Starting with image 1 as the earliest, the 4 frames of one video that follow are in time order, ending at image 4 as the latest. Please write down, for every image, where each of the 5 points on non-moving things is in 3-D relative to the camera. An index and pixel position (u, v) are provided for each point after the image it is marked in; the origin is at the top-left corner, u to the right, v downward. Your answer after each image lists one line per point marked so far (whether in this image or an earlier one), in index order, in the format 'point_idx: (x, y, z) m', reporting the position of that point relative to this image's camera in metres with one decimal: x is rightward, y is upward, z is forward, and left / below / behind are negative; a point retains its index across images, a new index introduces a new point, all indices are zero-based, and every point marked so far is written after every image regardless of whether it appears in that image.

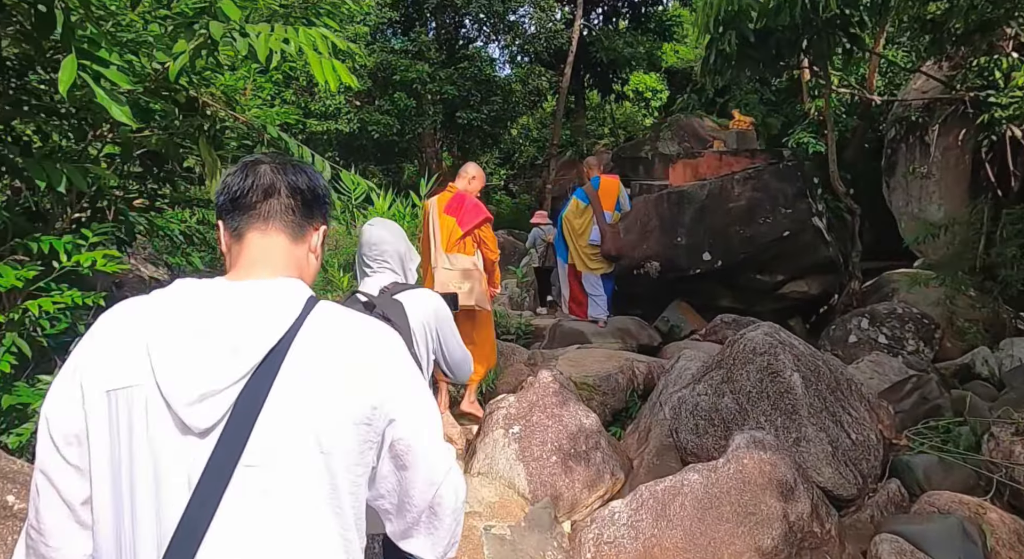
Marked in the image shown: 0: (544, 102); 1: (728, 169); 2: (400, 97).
0: (+0.6, +3.5, +15.6) m
1: (+1.8, +0.9, +6.7) m
2: (-1.7, +2.8, +12.1) m
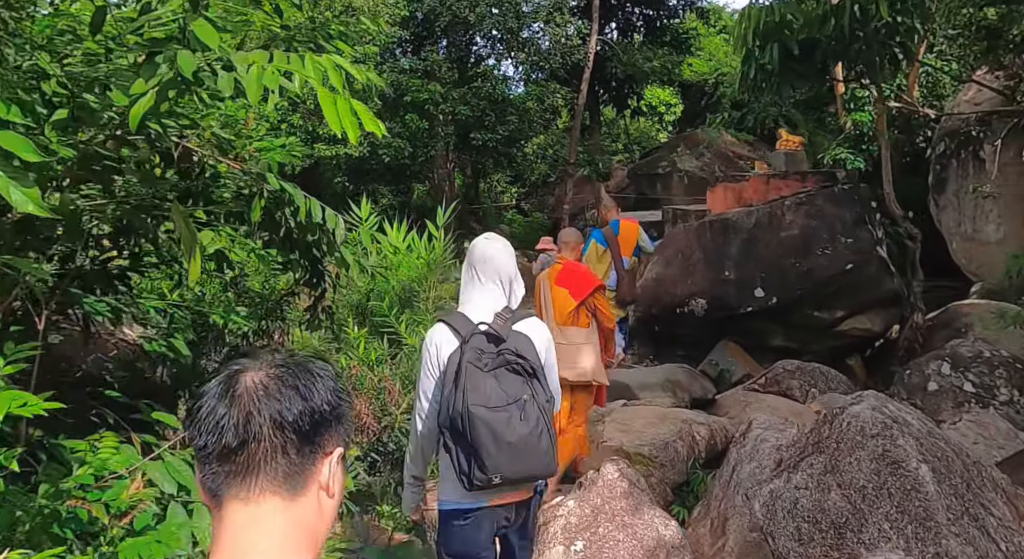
0: (+0.9, +3.1, +15.1) m
1: (+2.0, +0.7, +6.1) m
2: (-1.5, +2.4, +11.6) m
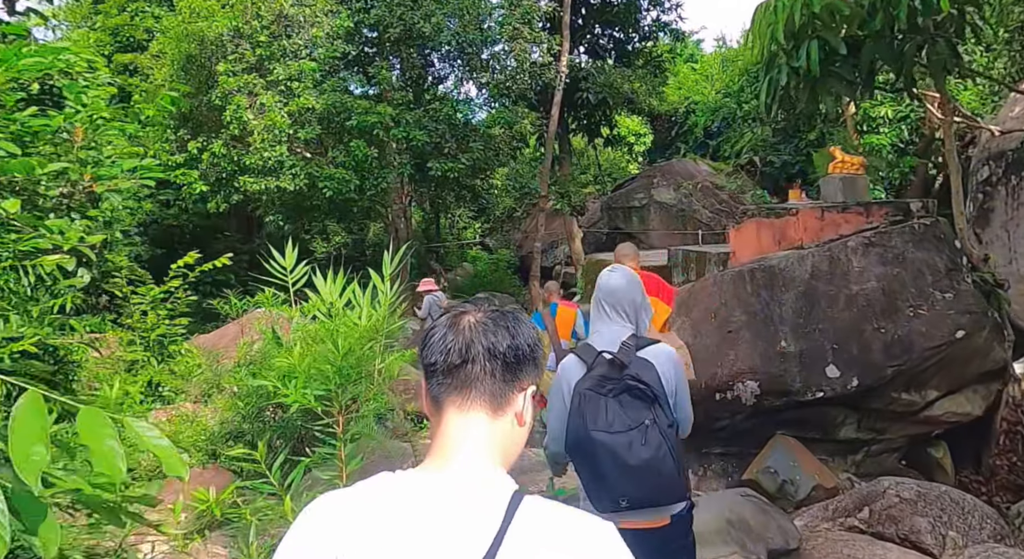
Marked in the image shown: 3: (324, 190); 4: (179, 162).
0: (+0.3, +2.3, +13.6) m
1: (+1.9, +0.3, +4.6) m
2: (-1.9, +1.7, +9.9) m
3: (-2.4, +1.1, +10.0) m
4: (-4.5, +1.6, +10.5) m
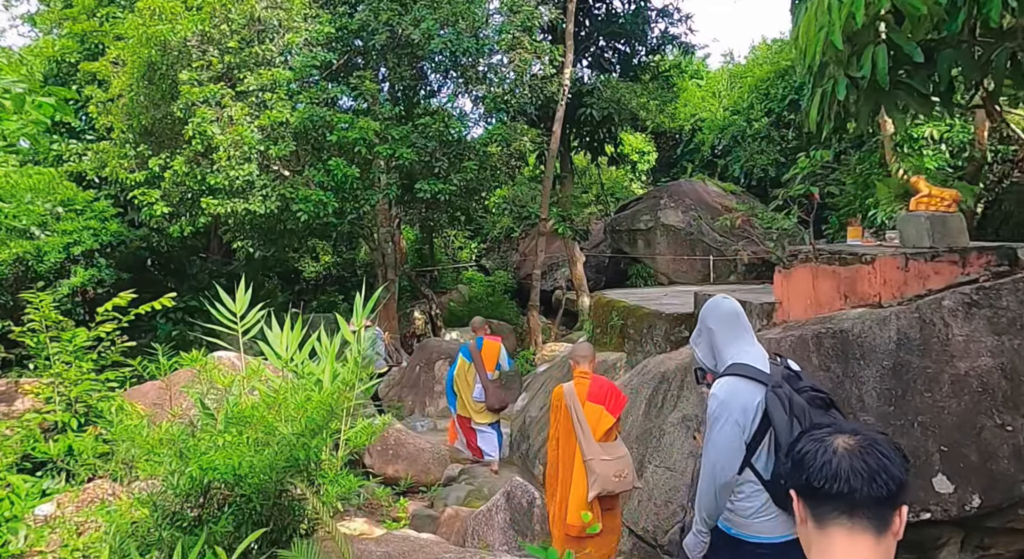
0: (+0.2, +1.8, +12.6) m
1: (+1.8, 0.0, +3.6) m
2: (-1.9, +1.3, +9.0) m
3: (-2.4, +0.8, +9.0) m
4: (-4.5, +1.2, +9.5) m
